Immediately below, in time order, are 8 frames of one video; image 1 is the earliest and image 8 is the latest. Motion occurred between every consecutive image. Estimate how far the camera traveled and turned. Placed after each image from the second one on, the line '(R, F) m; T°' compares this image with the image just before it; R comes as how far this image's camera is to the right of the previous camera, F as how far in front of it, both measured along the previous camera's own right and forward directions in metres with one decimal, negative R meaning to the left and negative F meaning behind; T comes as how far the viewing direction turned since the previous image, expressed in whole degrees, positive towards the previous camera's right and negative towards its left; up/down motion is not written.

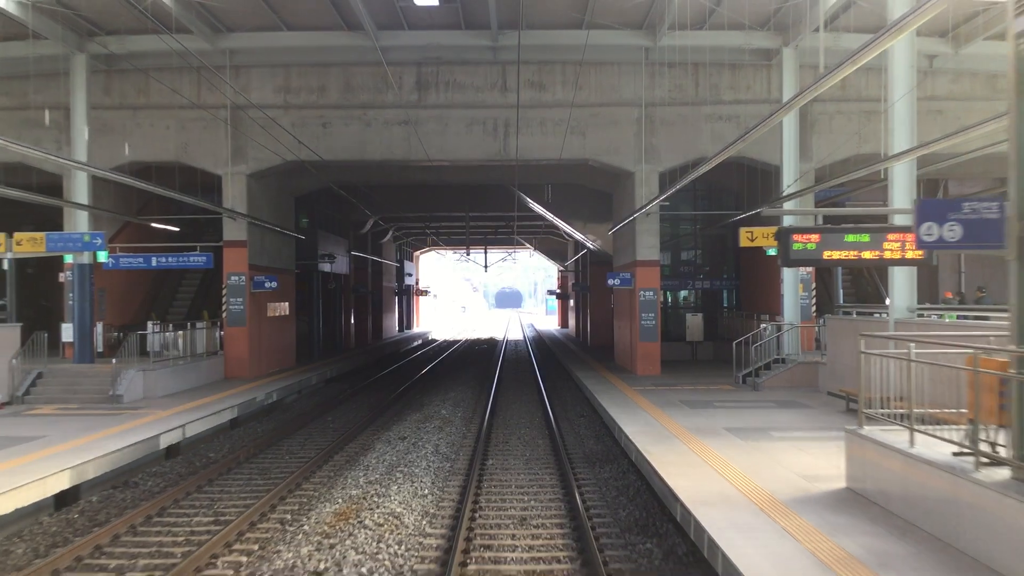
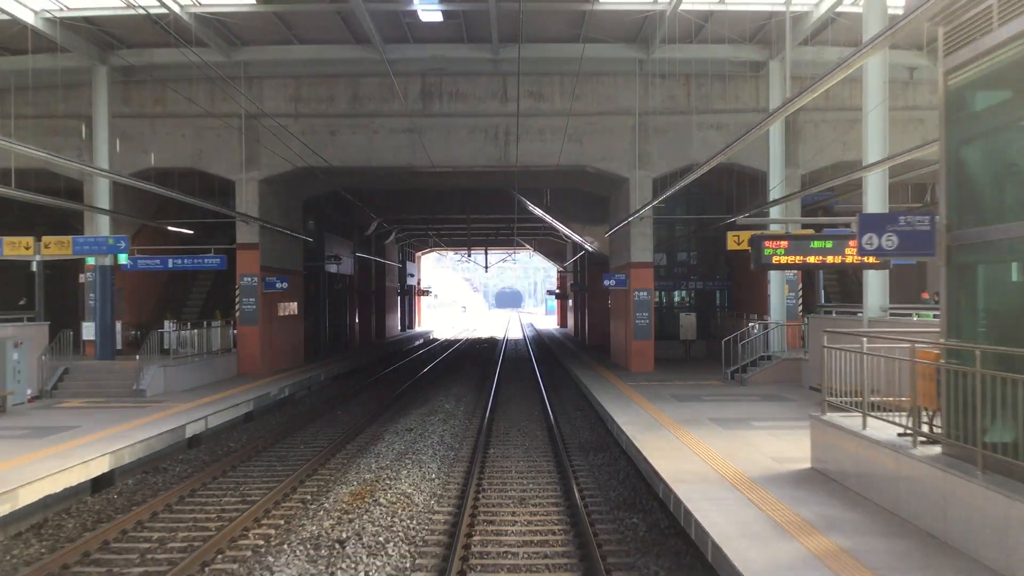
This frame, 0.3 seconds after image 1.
(0.0, -0.7) m; 0°
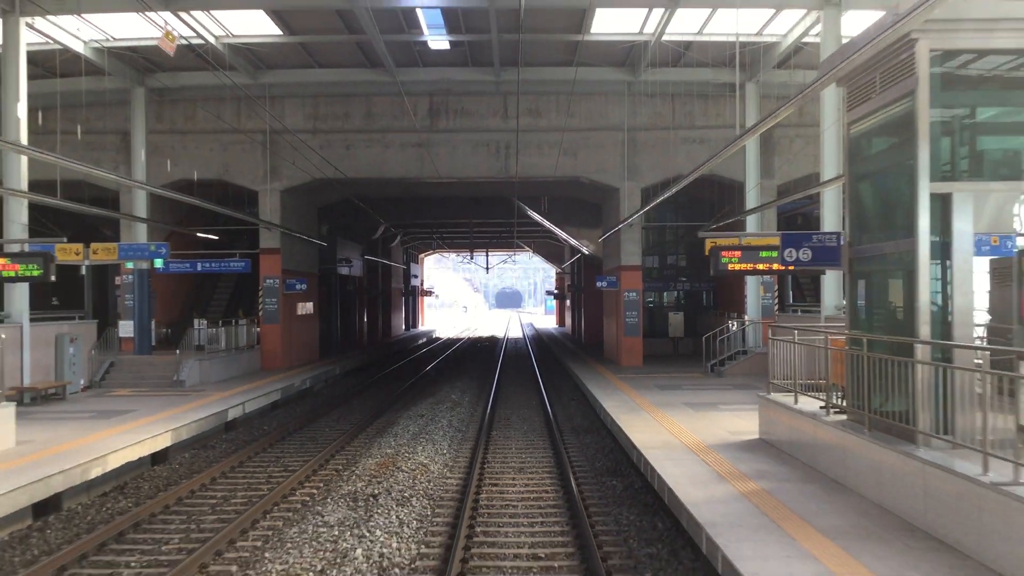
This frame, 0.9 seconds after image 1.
(0.0, -1.4) m; 0°
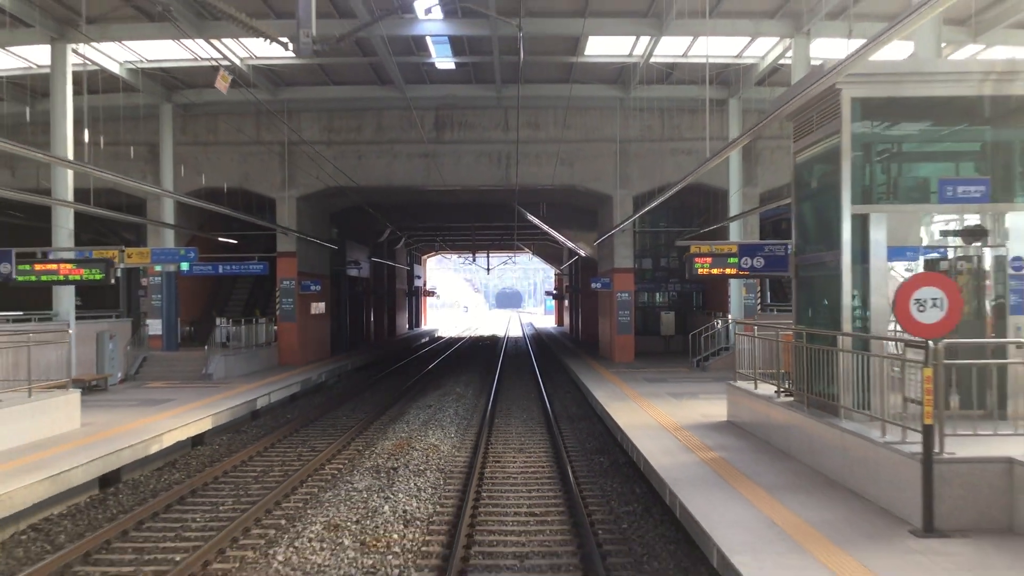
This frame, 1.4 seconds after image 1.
(0.0, -1.2) m; 0°
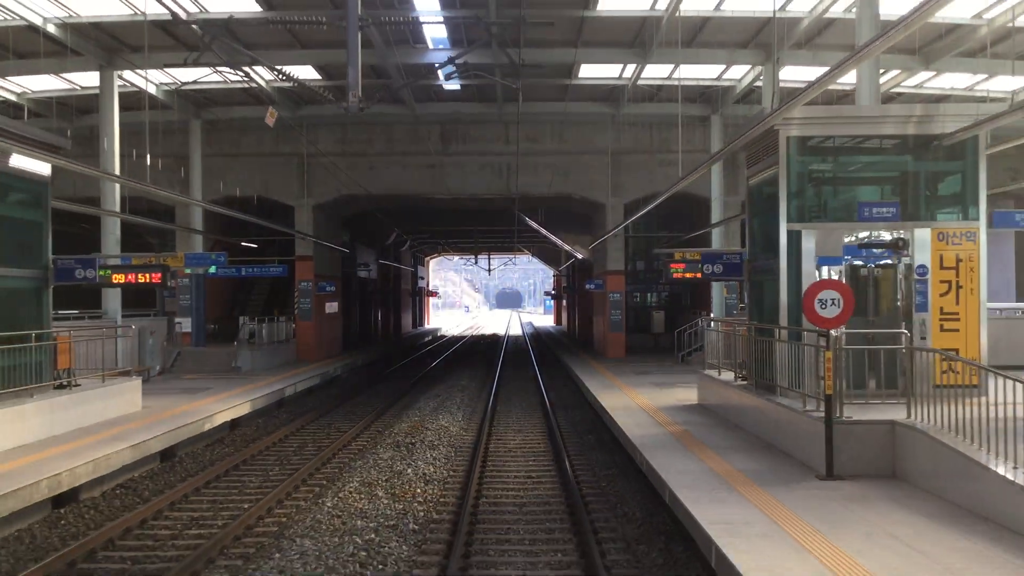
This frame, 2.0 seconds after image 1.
(0.0, -1.5) m; 0°
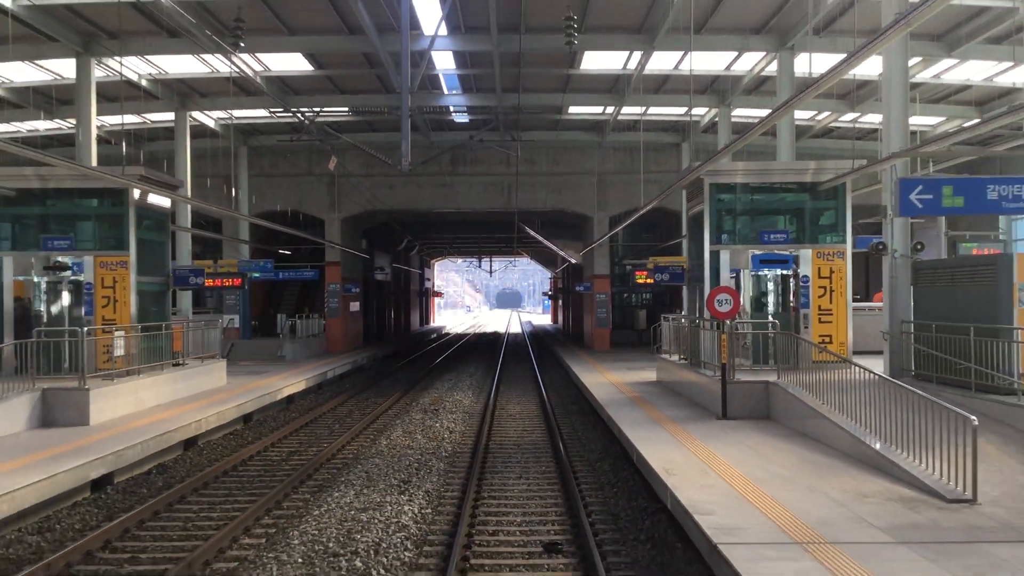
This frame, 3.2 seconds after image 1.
(0.0, -3.2) m; 0°
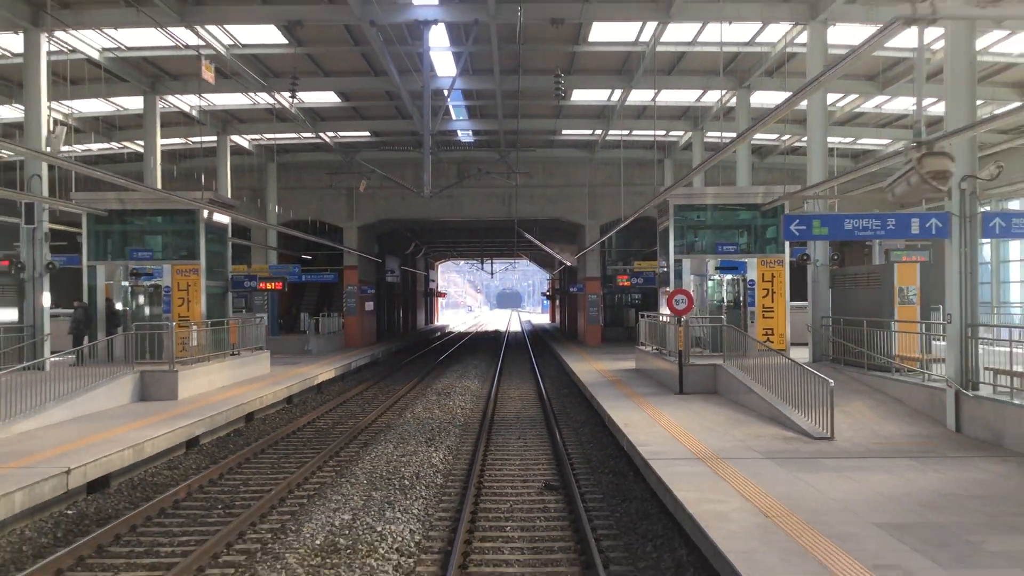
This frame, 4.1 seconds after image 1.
(0.0, -2.5) m; 0°
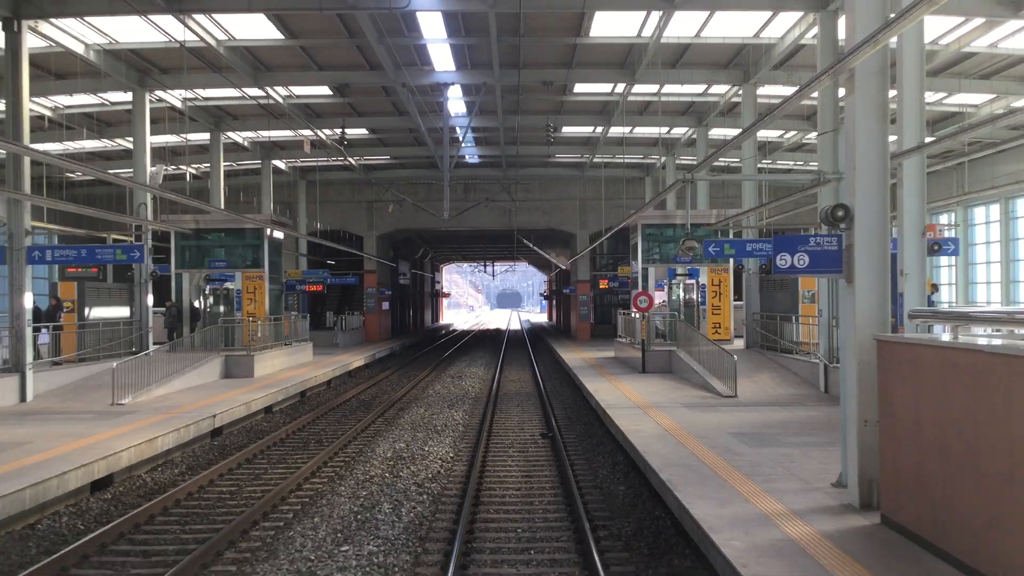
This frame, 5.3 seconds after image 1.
(0.0, -3.5) m; 0°
